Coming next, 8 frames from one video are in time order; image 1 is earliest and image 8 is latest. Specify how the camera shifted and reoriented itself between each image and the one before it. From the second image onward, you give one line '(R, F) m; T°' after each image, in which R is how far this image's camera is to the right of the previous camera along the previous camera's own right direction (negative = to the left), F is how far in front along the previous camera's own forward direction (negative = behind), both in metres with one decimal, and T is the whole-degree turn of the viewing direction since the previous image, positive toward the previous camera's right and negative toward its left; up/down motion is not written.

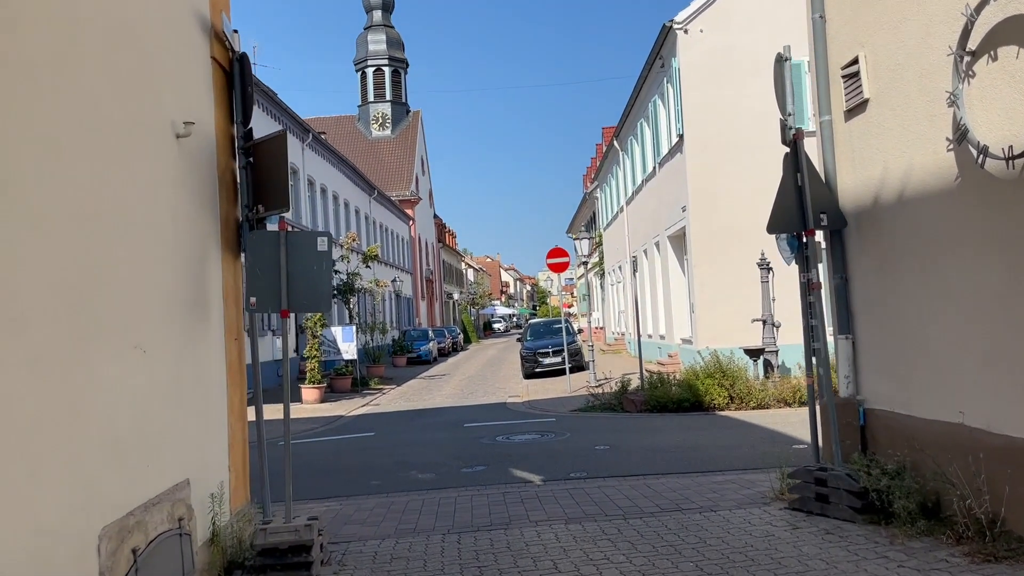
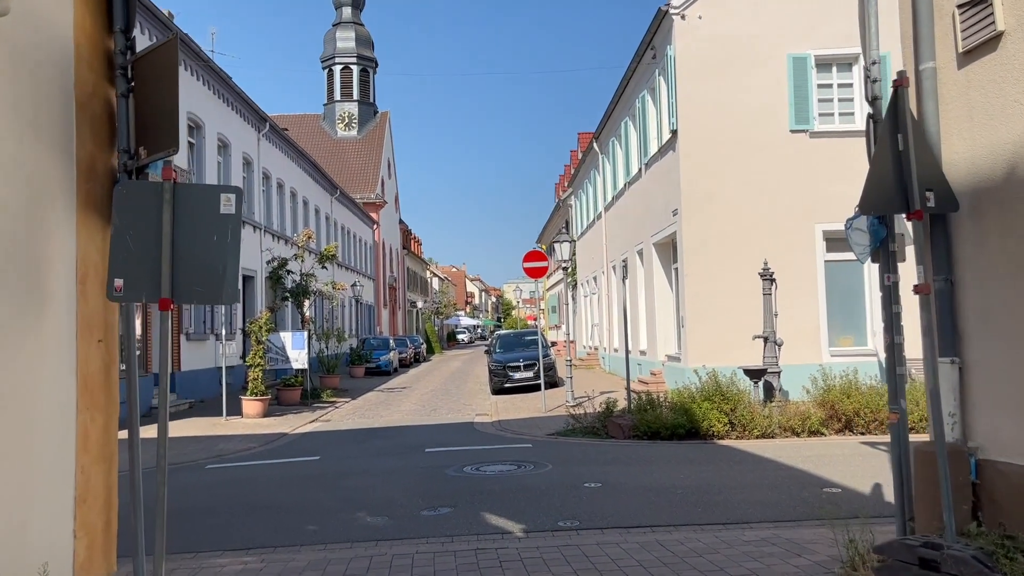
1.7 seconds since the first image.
(-0.1, +1.9) m; +2°
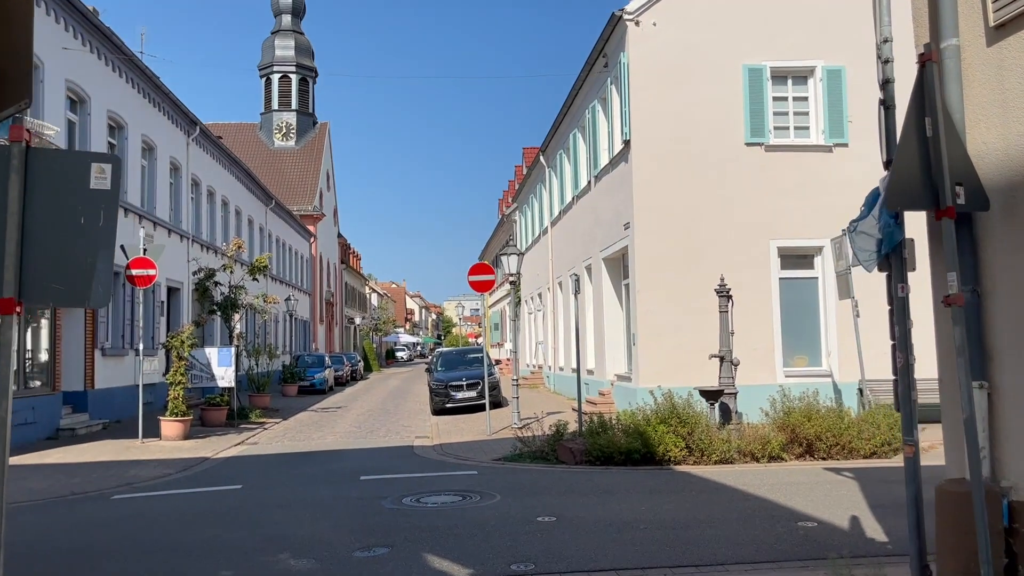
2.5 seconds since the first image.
(-0.1, +0.9) m; +4°
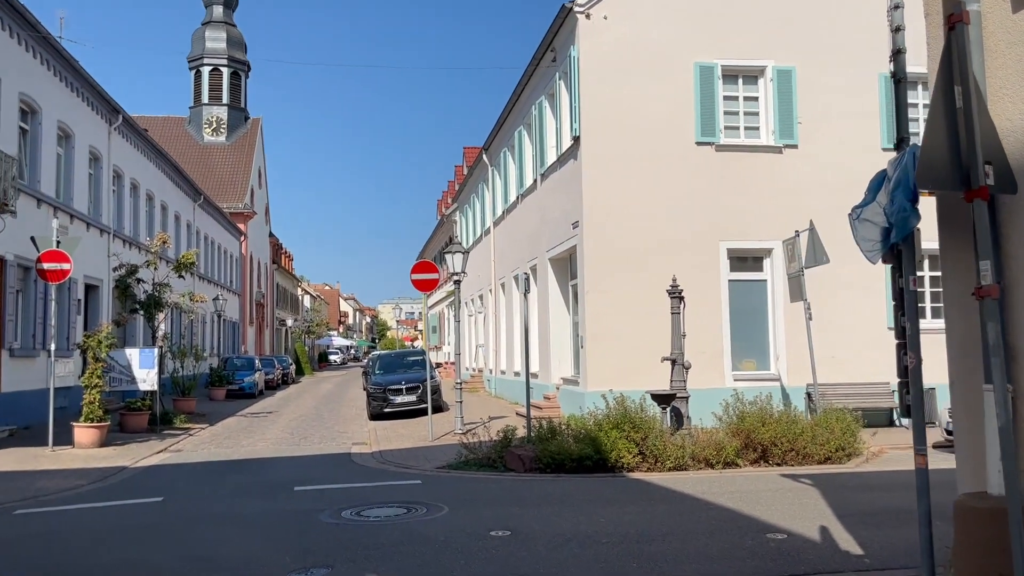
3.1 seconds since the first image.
(-0.2, +0.6) m; +4°
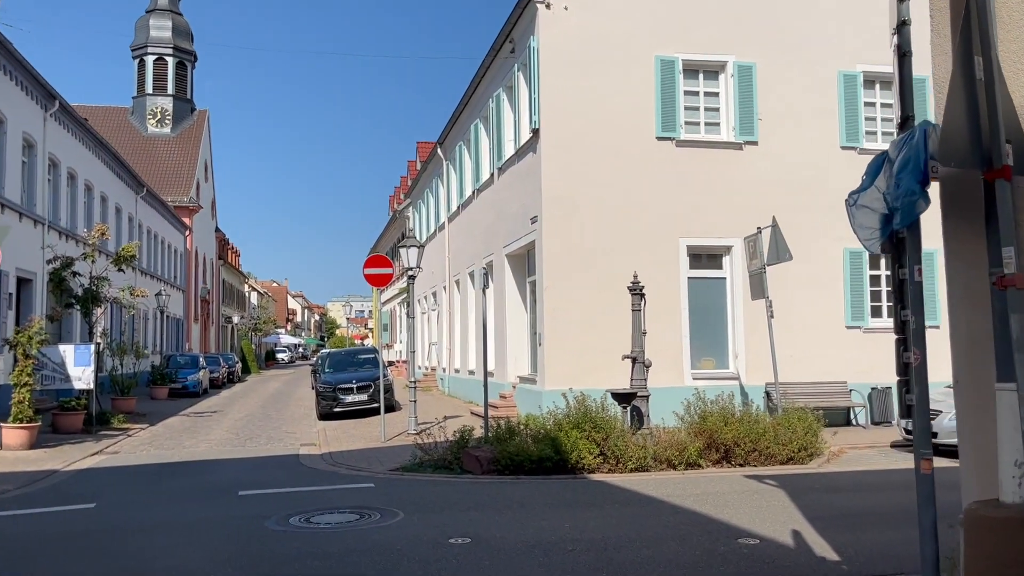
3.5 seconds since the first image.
(-0.1, +0.4) m; +3°
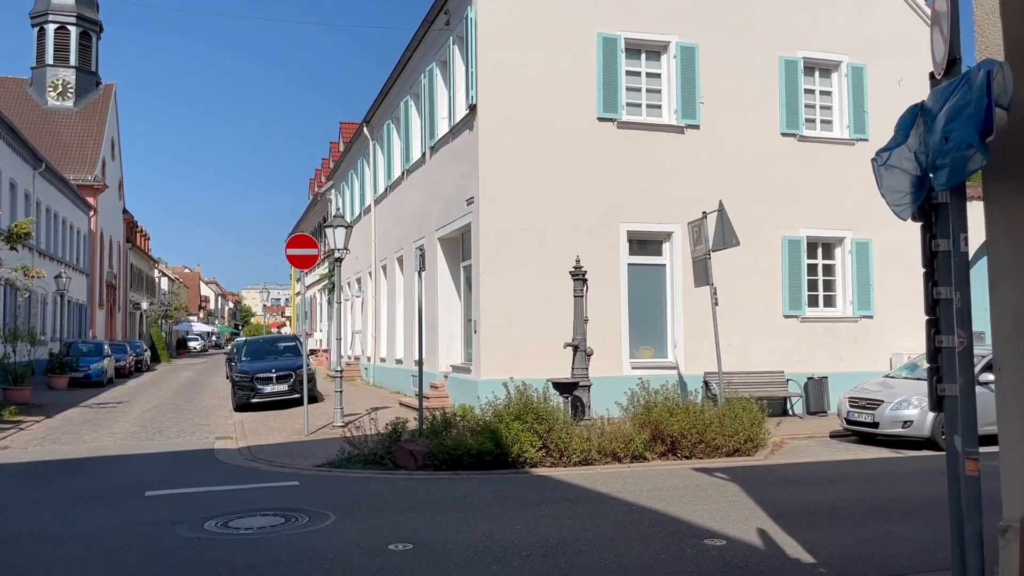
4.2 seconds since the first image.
(-0.2, +0.7) m; +5°
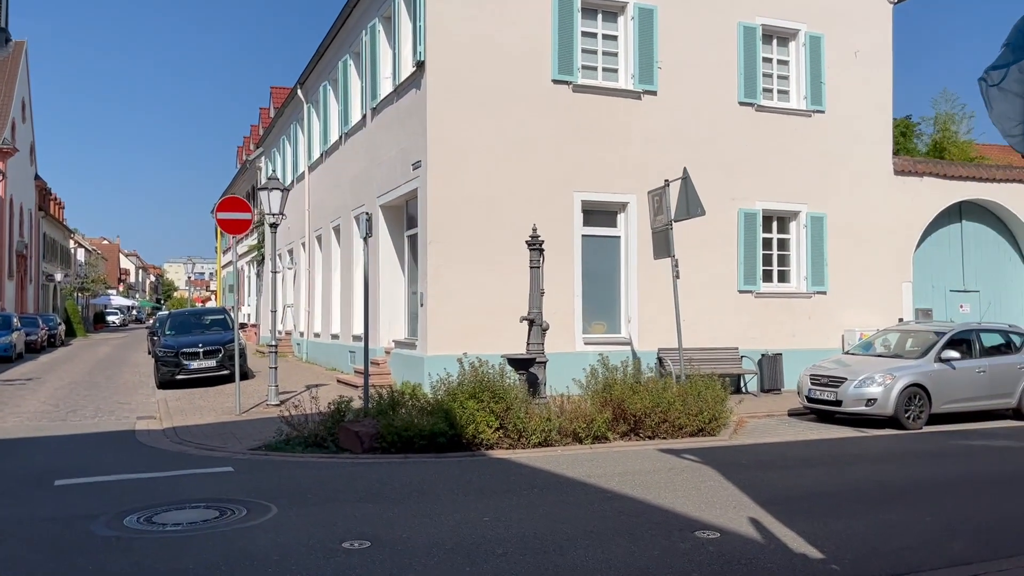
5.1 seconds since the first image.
(-0.3, +0.8) m; +5°
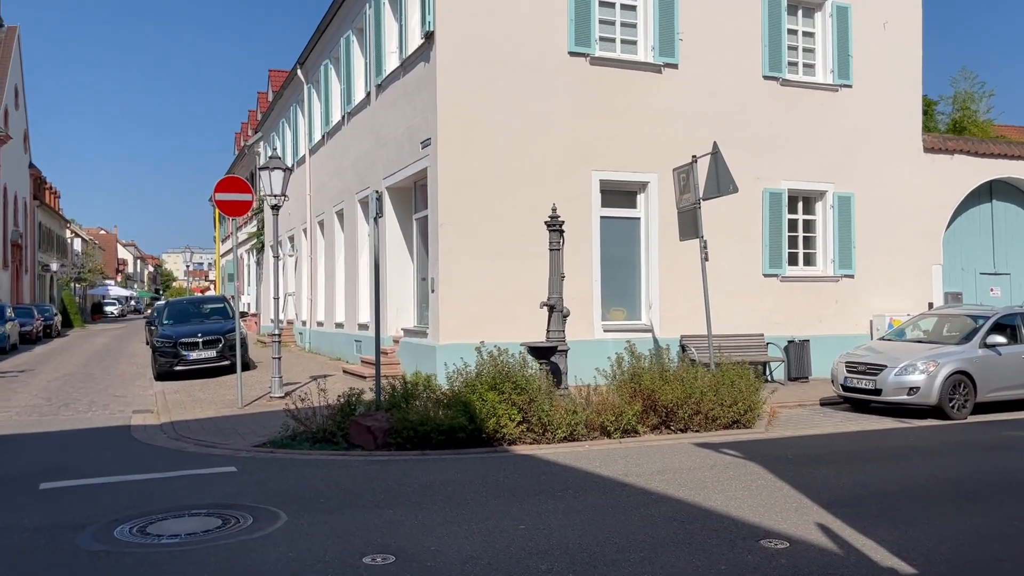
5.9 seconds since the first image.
(-0.3, +0.7) m; 0°
